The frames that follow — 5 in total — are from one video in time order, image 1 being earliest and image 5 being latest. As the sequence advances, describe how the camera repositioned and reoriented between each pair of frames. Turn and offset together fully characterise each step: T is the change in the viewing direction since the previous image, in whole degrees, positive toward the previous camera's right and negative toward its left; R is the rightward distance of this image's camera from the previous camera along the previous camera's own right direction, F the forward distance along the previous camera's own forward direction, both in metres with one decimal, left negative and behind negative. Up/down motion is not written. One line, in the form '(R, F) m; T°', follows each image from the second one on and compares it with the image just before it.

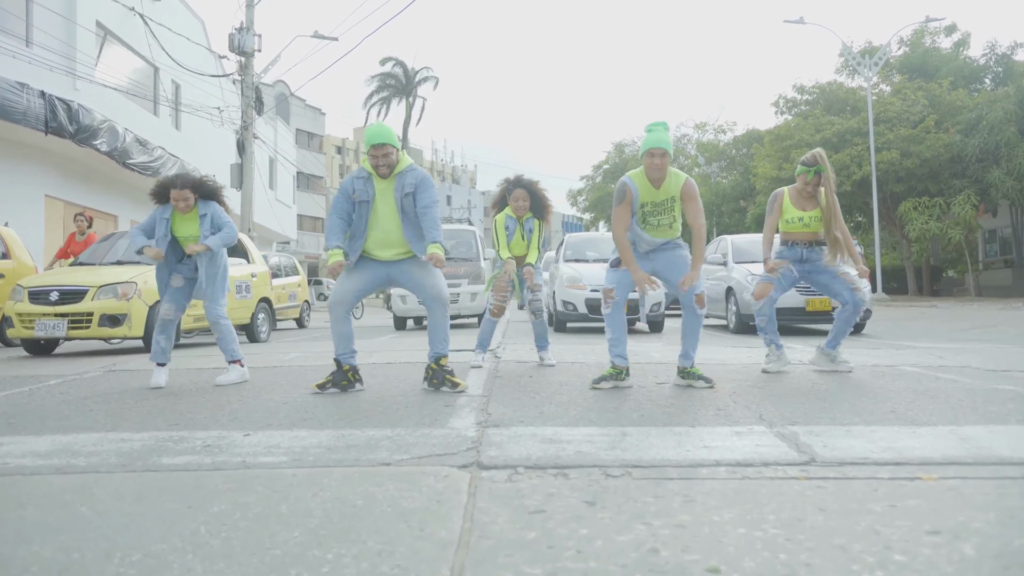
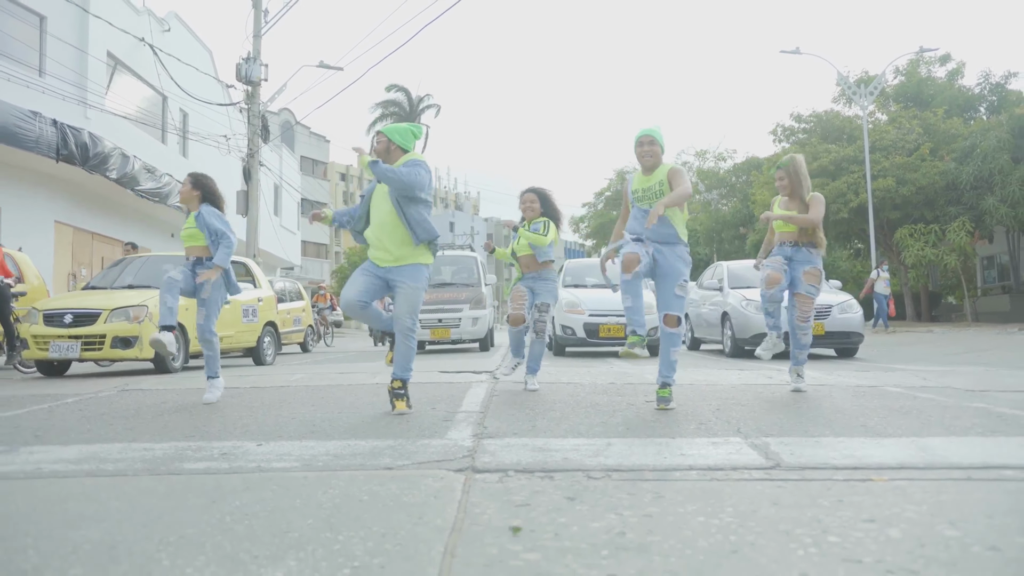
(0.0, -0.3) m; 0°
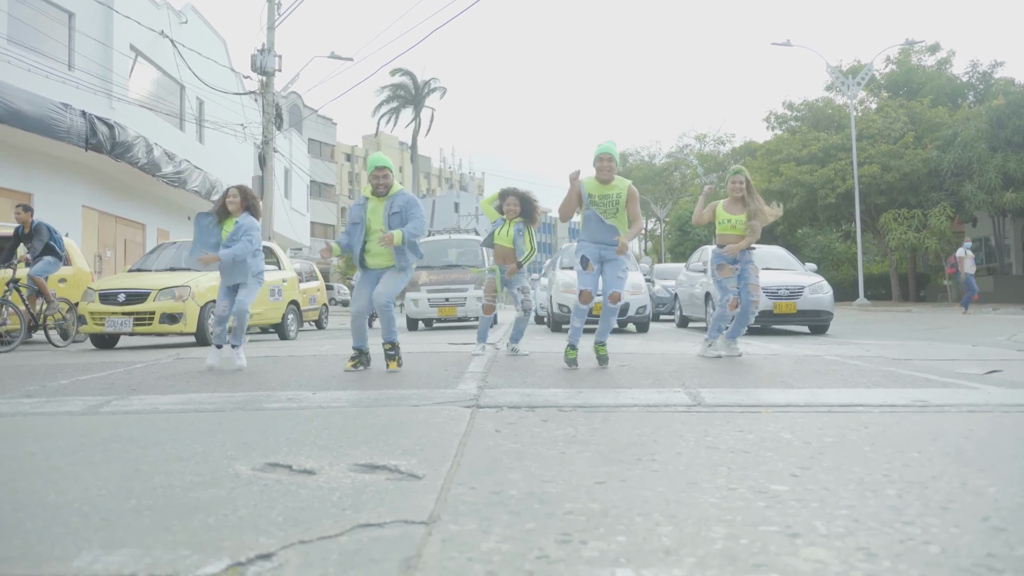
(+0.1, -1.3) m; 0°
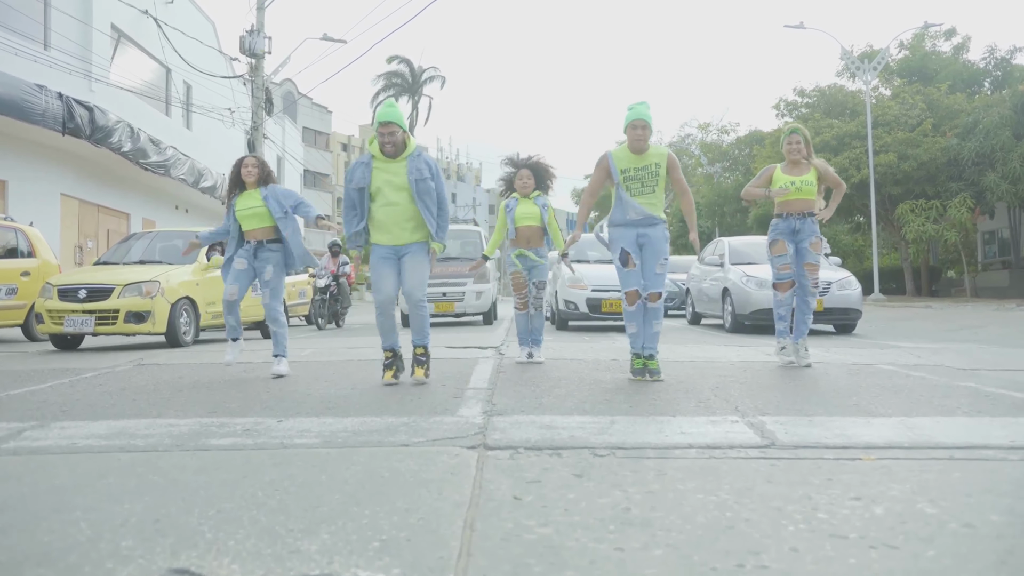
(-0.1, +1.1) m; 0°
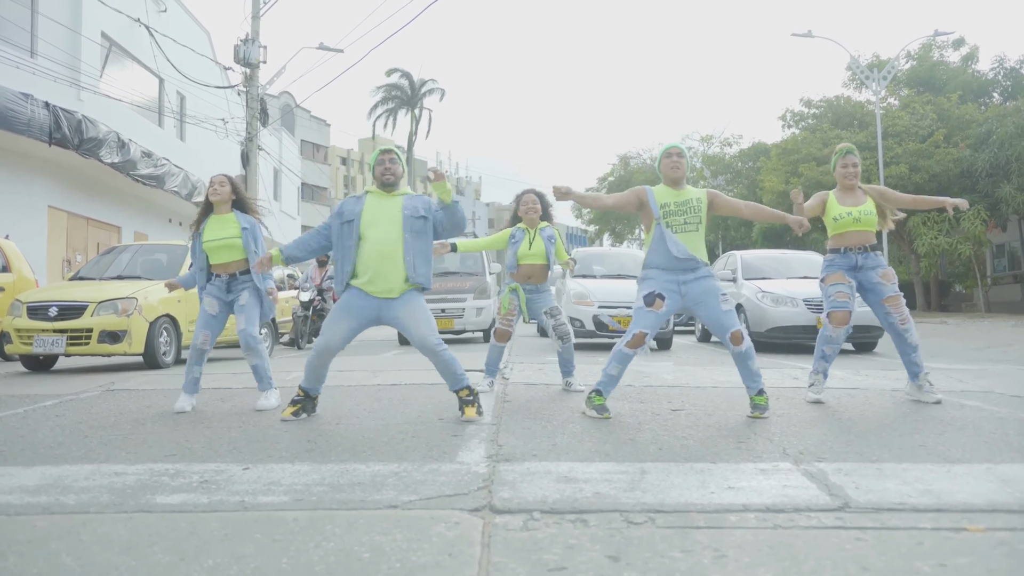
(0.0, +0.7) m; 0°
